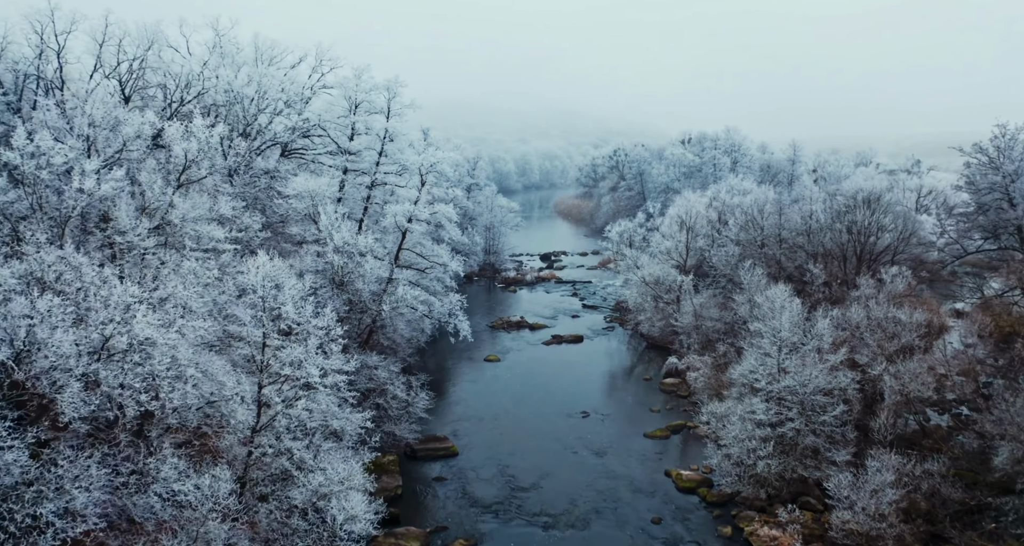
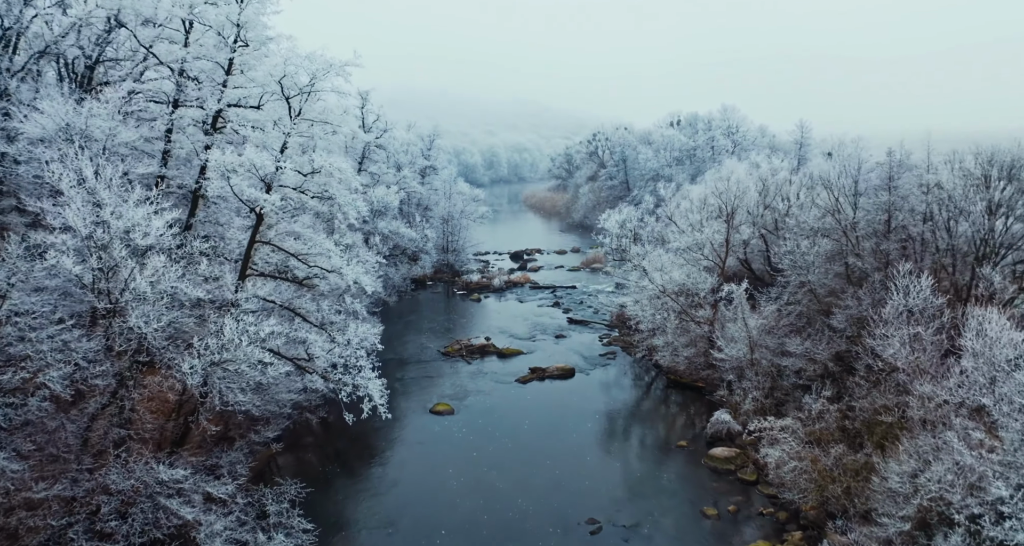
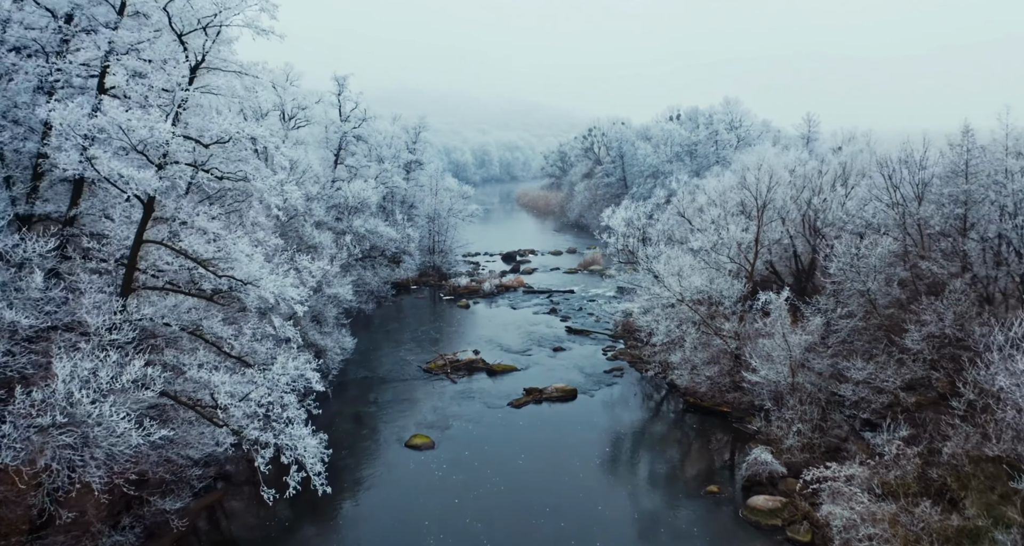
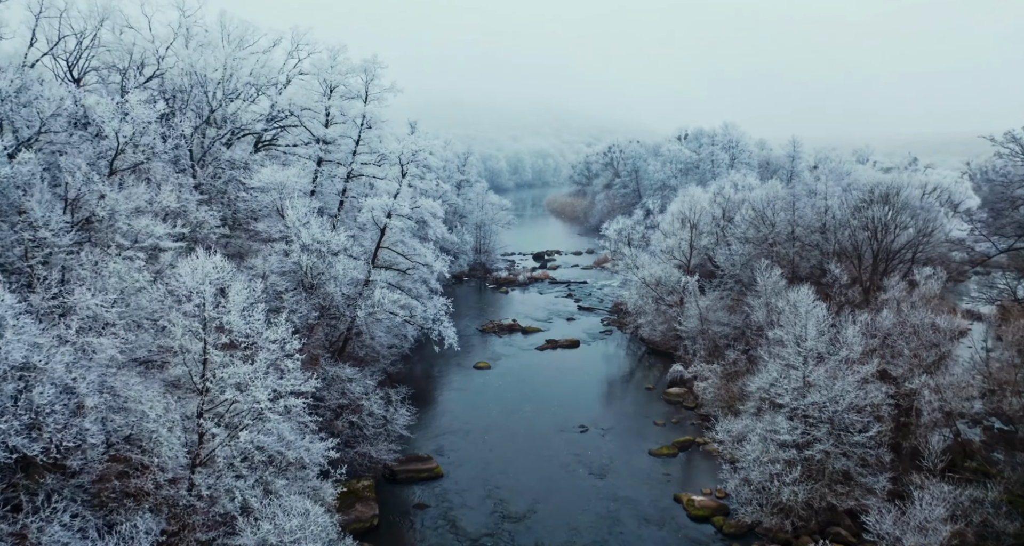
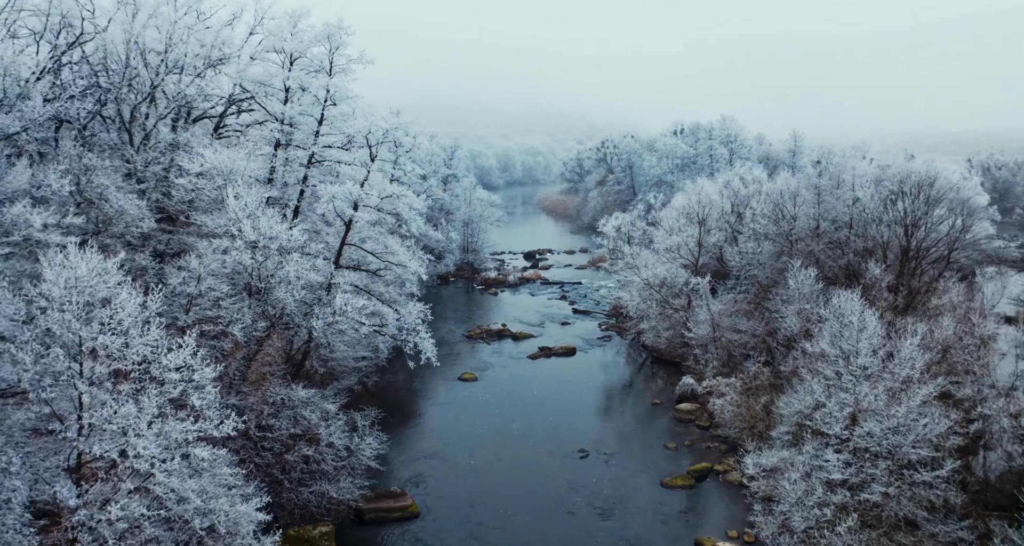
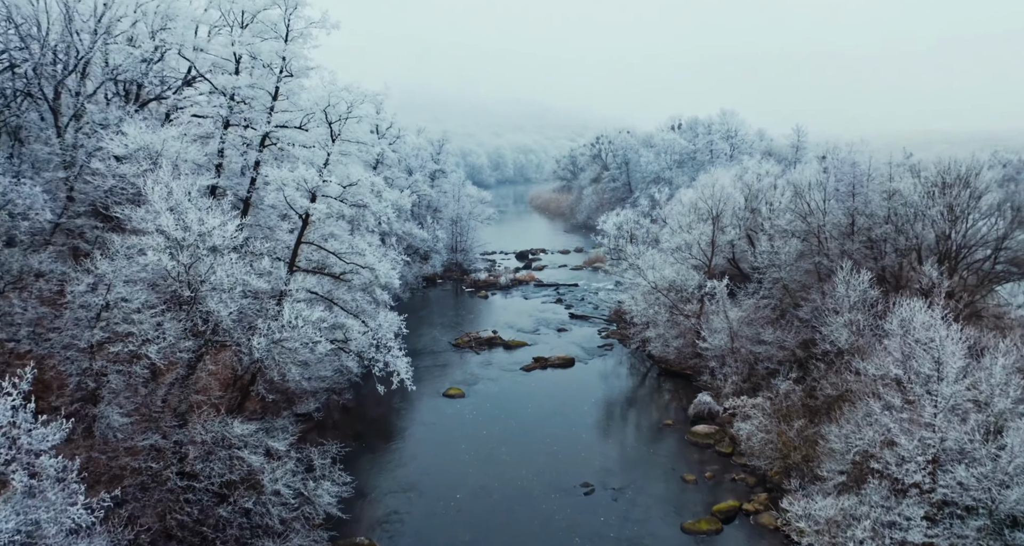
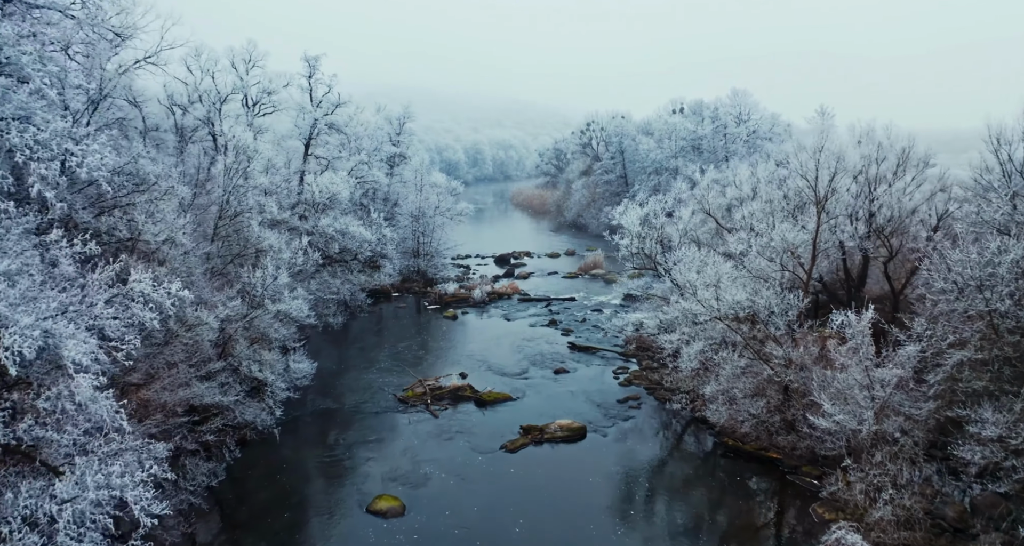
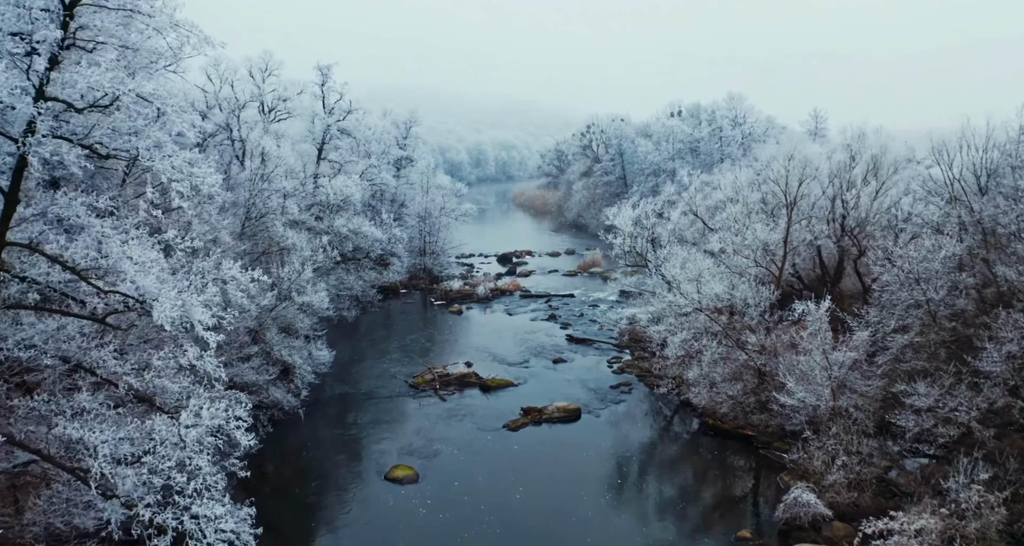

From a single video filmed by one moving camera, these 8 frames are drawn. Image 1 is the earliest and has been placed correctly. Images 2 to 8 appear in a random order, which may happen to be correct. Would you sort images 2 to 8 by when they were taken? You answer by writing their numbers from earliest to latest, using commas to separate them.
4, 5, 6, 2, 3, 8, 7
